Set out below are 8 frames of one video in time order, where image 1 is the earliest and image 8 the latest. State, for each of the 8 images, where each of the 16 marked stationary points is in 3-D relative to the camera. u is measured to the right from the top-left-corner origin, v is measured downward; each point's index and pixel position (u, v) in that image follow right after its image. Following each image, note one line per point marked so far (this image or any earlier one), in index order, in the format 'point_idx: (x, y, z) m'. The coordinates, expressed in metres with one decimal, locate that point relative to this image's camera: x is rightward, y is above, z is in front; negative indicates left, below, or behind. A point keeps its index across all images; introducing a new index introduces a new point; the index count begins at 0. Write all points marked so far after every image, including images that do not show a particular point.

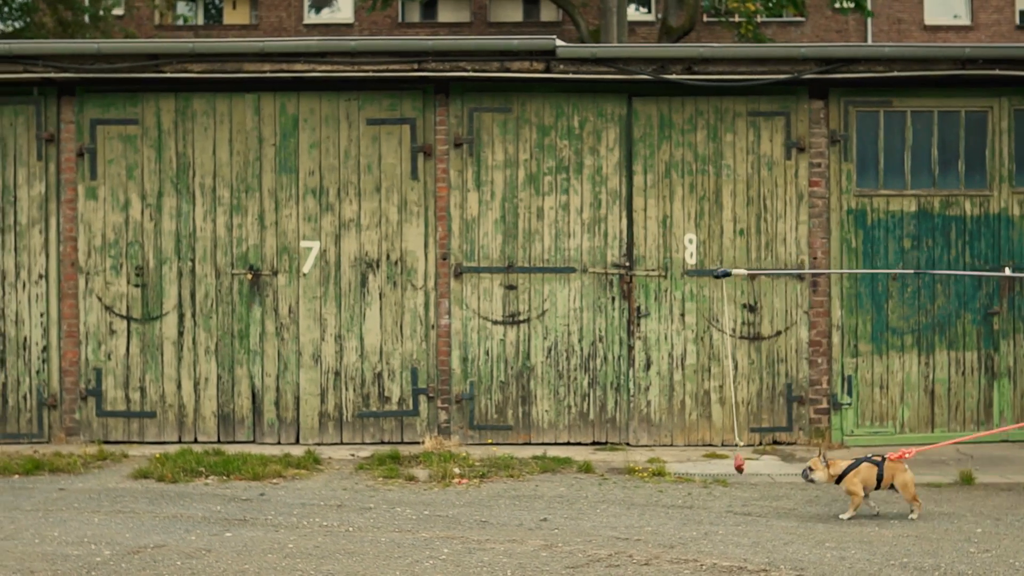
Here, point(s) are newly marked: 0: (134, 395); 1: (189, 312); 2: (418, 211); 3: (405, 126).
0: (-3.6, -1.0, +10.9) m
1: (-3.0, -0.2, +10.9) m
2: (-0.9, +0.7, +10.8) m
3: (-1.0, +1.5, +10.8) m
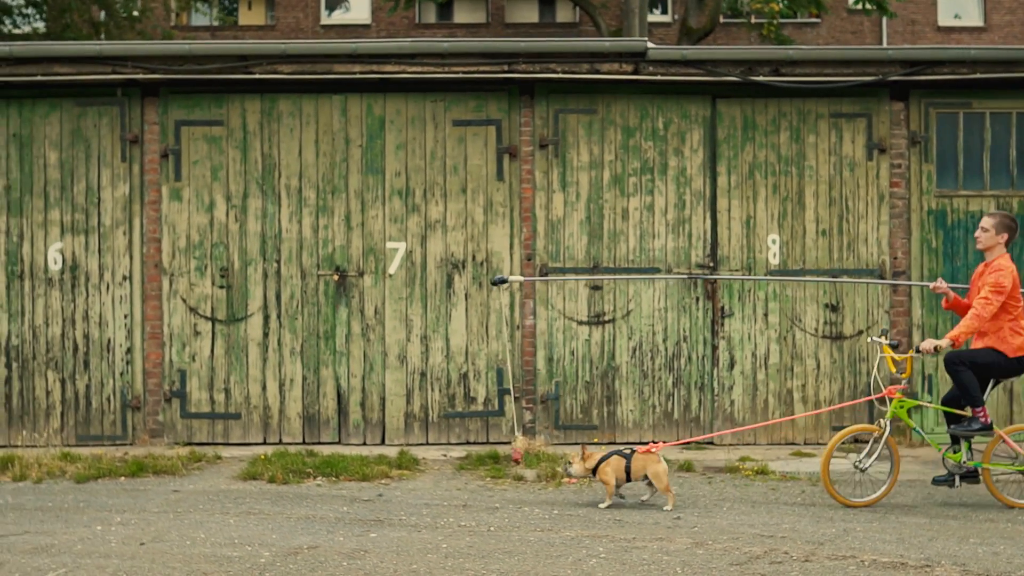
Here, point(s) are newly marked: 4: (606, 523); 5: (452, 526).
0: (-2.8, -1.0, +10.9) m
1: (-2.2, -0.2, +10.9) m
2: (-0.1, +0.7, +10.9) m
3: (-0.2, +1.5, +10.8) m
4: (+0.6, -1.5, +7.4) m
5: (-0.4, -1.5, +7.3) m
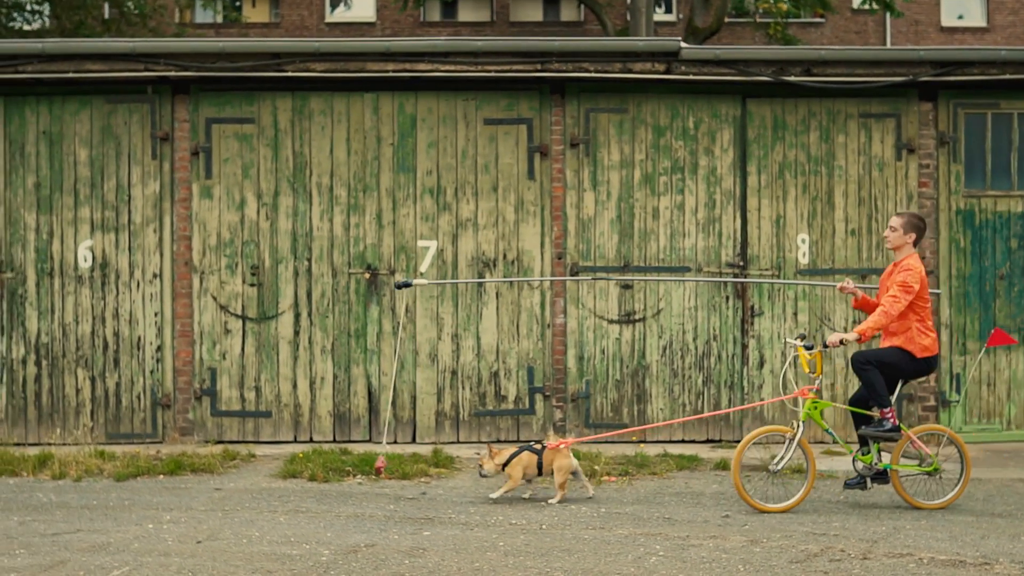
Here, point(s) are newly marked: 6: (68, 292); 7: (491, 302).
0: (-2.5, -1.0, +10.9) m
1: (-1.9, -0.2, +10.9) m
2: (+0.2, +0.7, +10.9) m
3: (+0.1, +1.5, +10.9) m
4: (+0.9, -1.5, +7.5) m
5: (-0.1, -1.5, +7.3) m
6: (-4.2, 0.0, +10.9) m
7: (-0.2, -0.1, +10.9) m
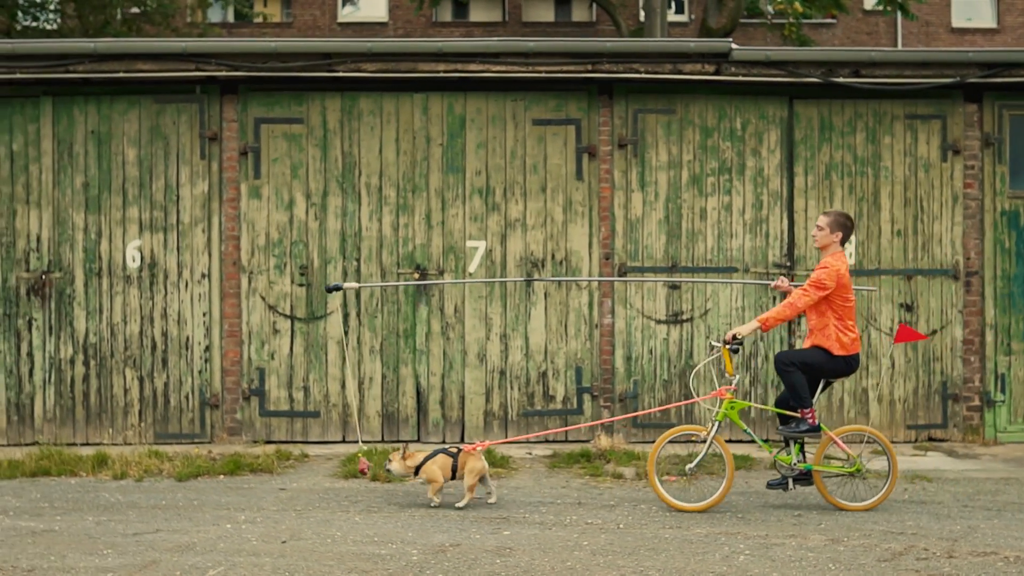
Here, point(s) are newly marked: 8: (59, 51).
0: (-2.0, -1.0, +10.9) m
1: (-1.5, -0.2, +10.9) m
2: (+0.7, +0.7, +10.9) m
3: (+0.6, +1.5, +10.9) m
4: (+1.4, -1.5, +7.5) m
5: (+0.4, -1.5, +7.4) m
6: (-3.7, 0.0, +10.9) m
7: (+0.3, -0.1, +10.9) m
8: (-4.1, +2.1, +10.4) m
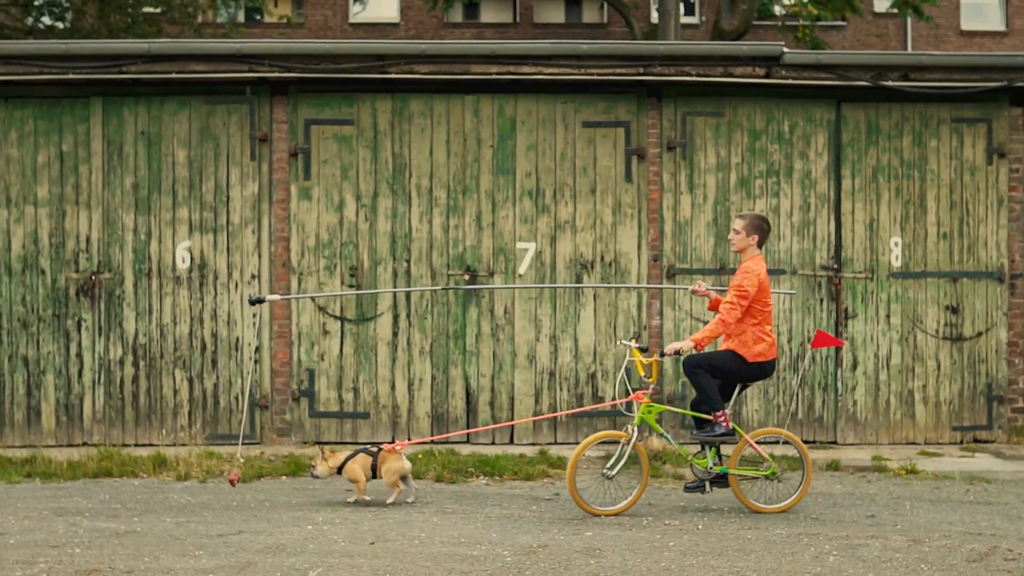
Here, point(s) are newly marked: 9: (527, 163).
0: (-1.6, -1.0, +10.9) m
1: (-1.0, -0.2, +10.9) m
2: (+1.1, +0.7, +10.9) m
3: (+1.0, +1.5, +10.9) m
4: (+1.9, -1.5, +7.6) m
5: (+0.9, -1.5, +7.4) m
6: (-3.3, 0.0, +10.9) m
7: (+0.7, -0.1, +10.9) m
8: (-3.6, +2.1, +10.4) m
9: (+0.1, +1.2, +10.9) m
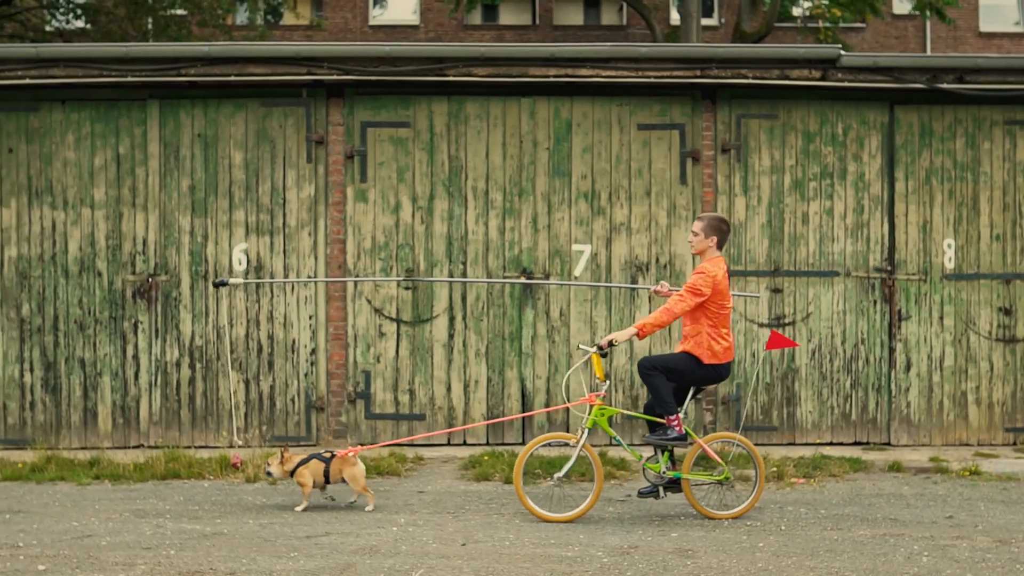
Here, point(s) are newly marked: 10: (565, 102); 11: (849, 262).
0: (-1.0, -1.0, +10.9) m
1: (-0.5, -0.3, +10.9) m
2: (+1.7, +0.7, +11.0) m
3: (+1.5, +1.5, +11.0) m
4: (+2.5, -1.6, +7.6) m
5: (+1.5, -1.5, +7.4) m
6: (-2.7, -0.1, +10.9) m
7: (+1.3, -0.2, +11.0) m
8: (-3.1, +2.1, +10.4) m
9: (+0.7, +1.2, +10.9) m
10: (+0.5, +1.8, +10.9) m
11: (+3.2, +0.2, +11.1) m
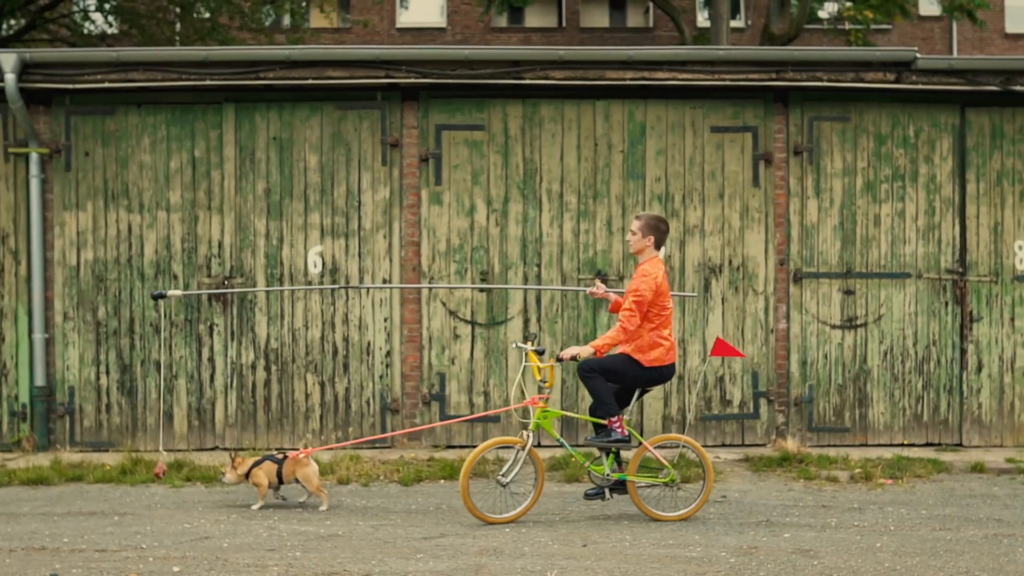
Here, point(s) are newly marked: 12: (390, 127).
0: (-0.3, -1.1, +11.0) m
1: (+0.2, -0.3, +11.0) m
2: (+2.4, +0.7, +11.0) m
3: (+2.3, +1.5, +11.0) m
4: (+3.2, -1.6, +7.6) m
5: (+2.2, -1.6, +7.5) m
6: (-2.0, -0.1, +10.9) m
7: (+2.0, -0.2, +11.0) m
8: (-2.4, +2.1, +10.4) m
9: (+1.4, +1.1, +10.9) m
10: (+1.2, +1.7, +10.9) m
11: (+3.9, +0.2, +11.1) m
12: (-1.2, +1.5, +10.9) m
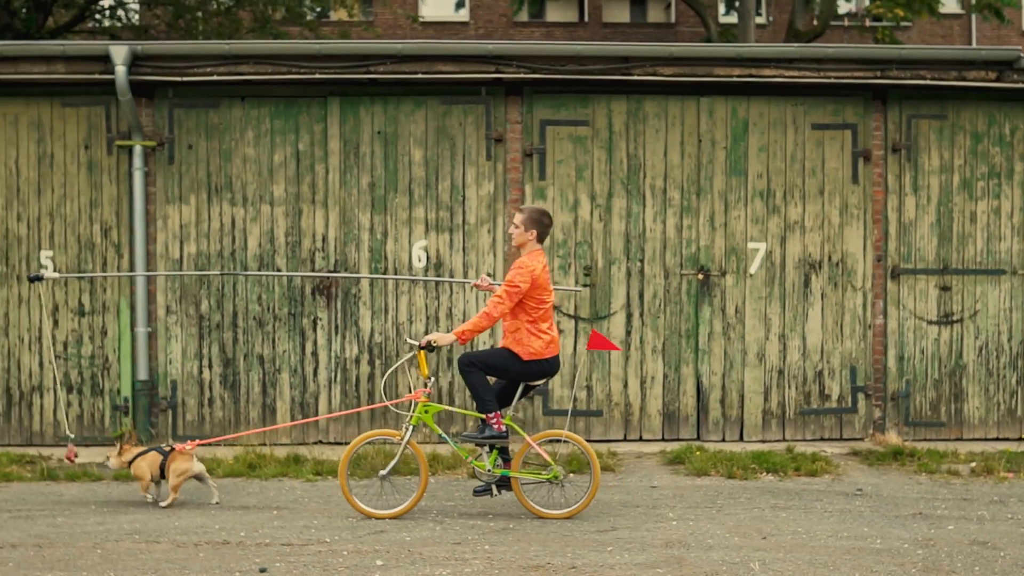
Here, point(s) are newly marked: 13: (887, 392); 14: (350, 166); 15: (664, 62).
0: (+0.7, -1.0, +11.0) m
1: (+1.2, -0.2, +11.0) m
2: (+3.4, +0.7, +11.1) m
3: (+3.2, +1.5, +11.1) m
4: (+4.2, -1.5, +7.8) m
5: (+3.2, -1.5, +7.6) m
6: (-1.0, 0.0, +10.9) m
7: (+2.9, -0.1, +11.1) m
8: (-1.4, +2.1, +10.4) m
9: (+2.4, +1.2, +11.0) m
10: (+2.2, +1.8, +11.0) m
11: (+4.9, +0.3, +11.3) m
12: (-0.2, +1.6, +10.9) m
13: (+3.7, -1.0, +11.2) m
14: (-1.5, +1.2, +10.9) m
15: (+1.4, +2.1, +10.7) m
